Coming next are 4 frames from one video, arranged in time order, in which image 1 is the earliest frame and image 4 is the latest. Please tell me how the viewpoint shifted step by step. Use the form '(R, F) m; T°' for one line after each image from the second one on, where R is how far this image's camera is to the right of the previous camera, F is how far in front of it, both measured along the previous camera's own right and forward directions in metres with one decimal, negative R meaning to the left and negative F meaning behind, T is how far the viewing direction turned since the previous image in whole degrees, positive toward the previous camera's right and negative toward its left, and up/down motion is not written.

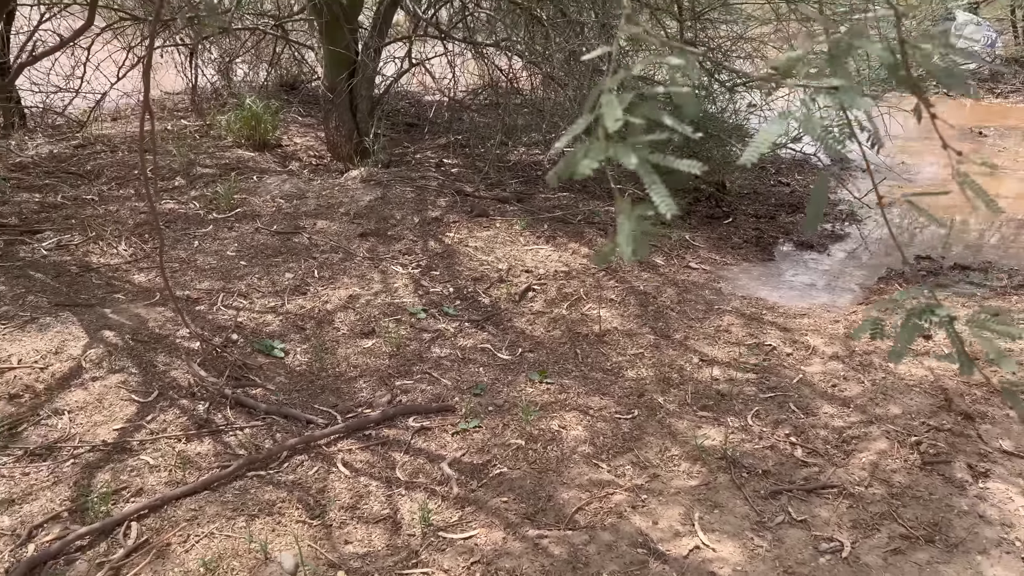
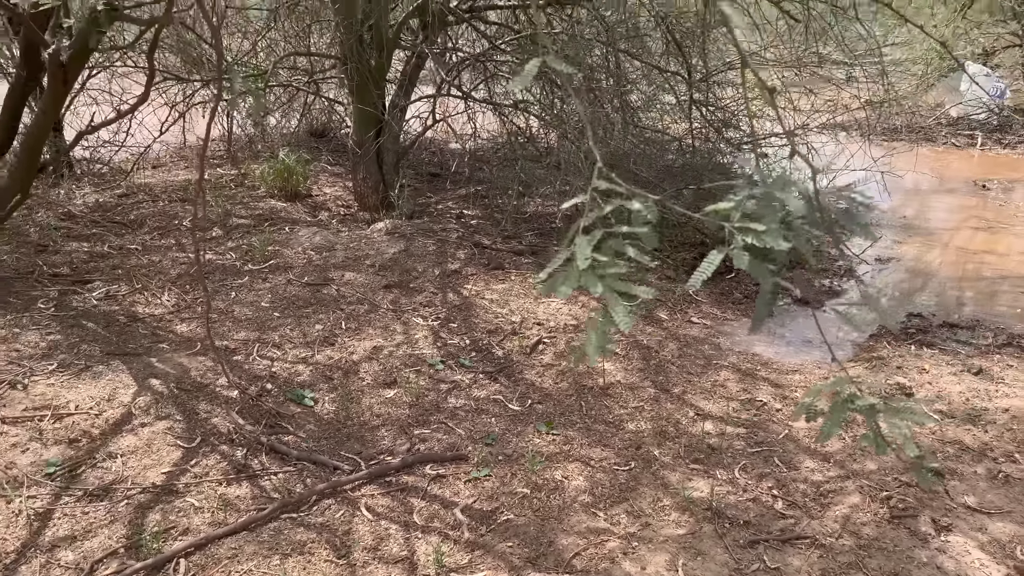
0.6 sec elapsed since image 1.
(0.0, -0.2) m; -2°
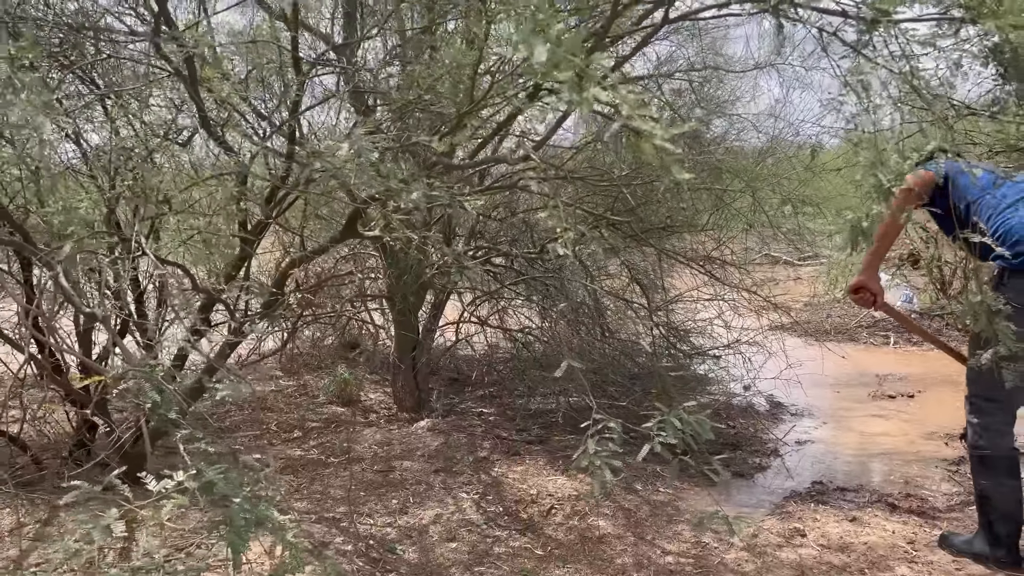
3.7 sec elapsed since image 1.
(-0.2, -1.2) m; +1°
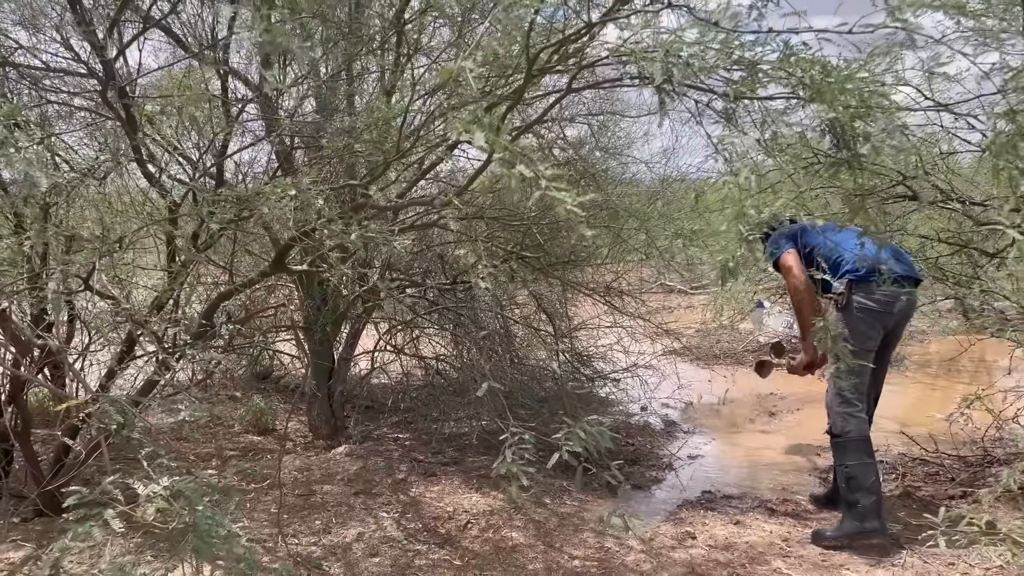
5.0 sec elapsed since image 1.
(-0.1, -0.3) m; +7°
